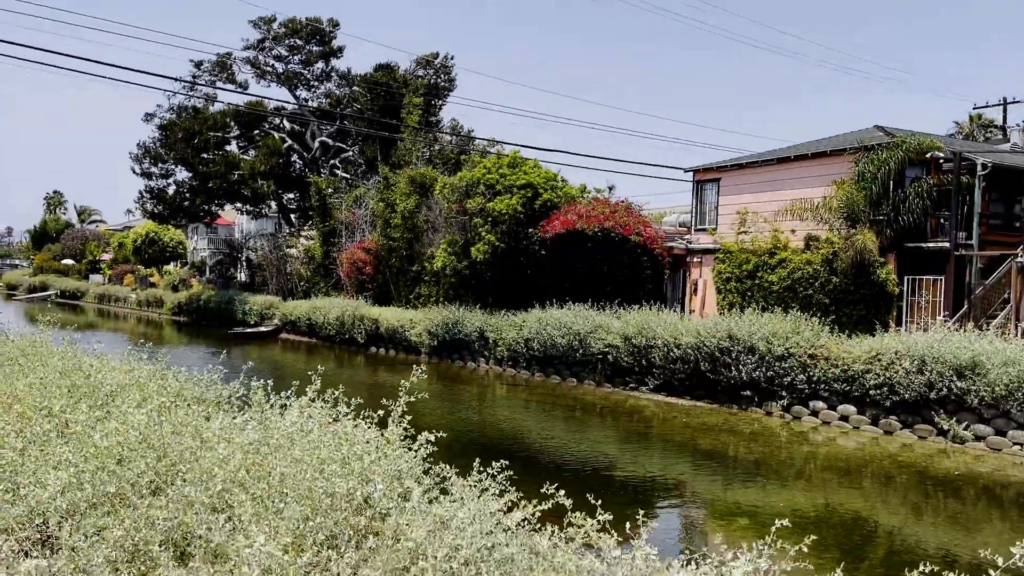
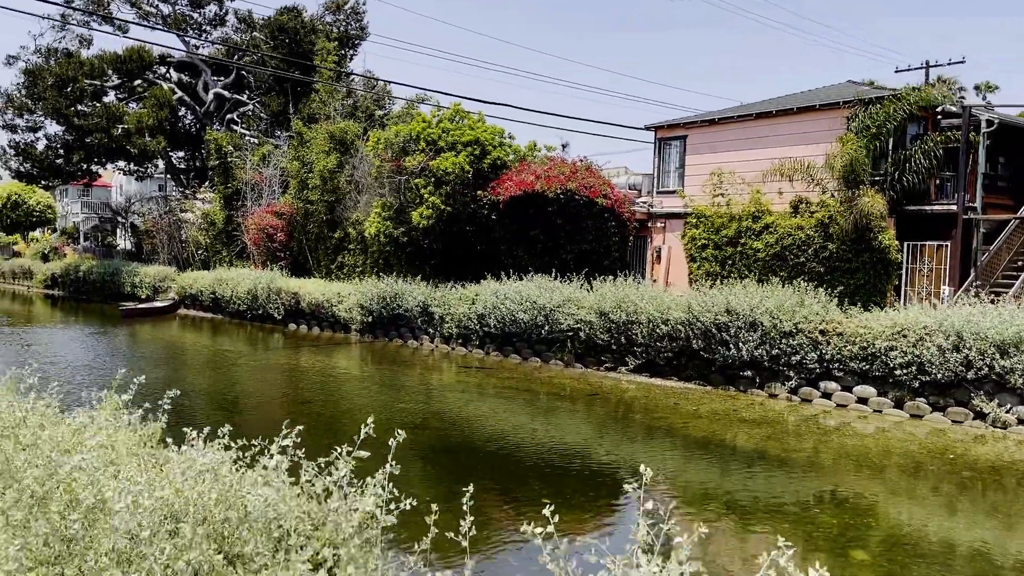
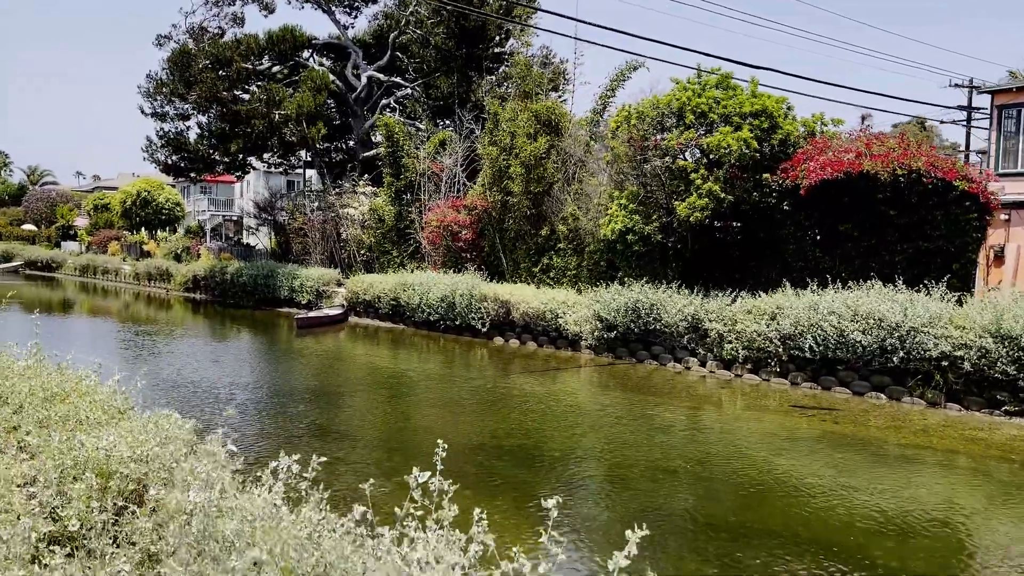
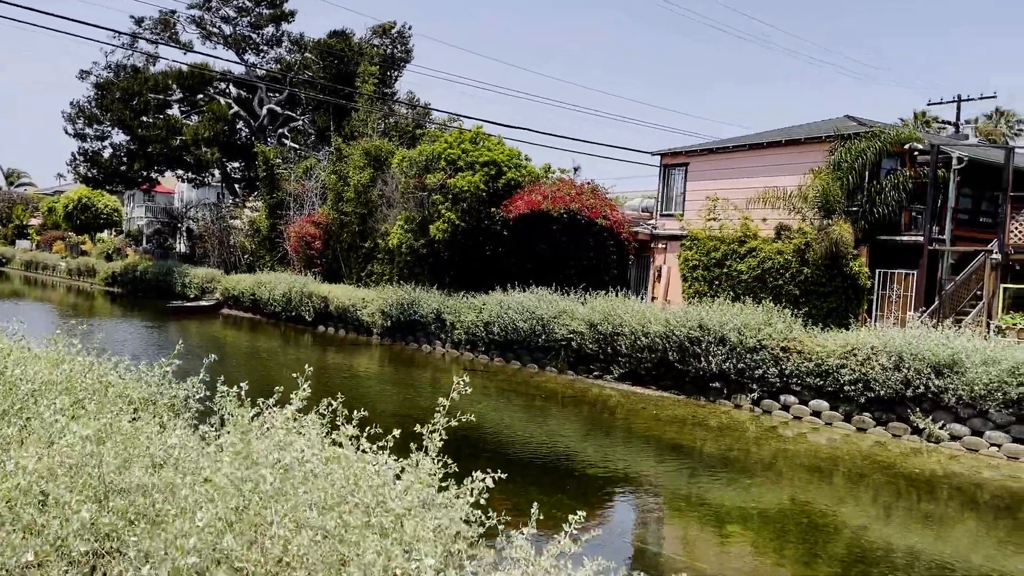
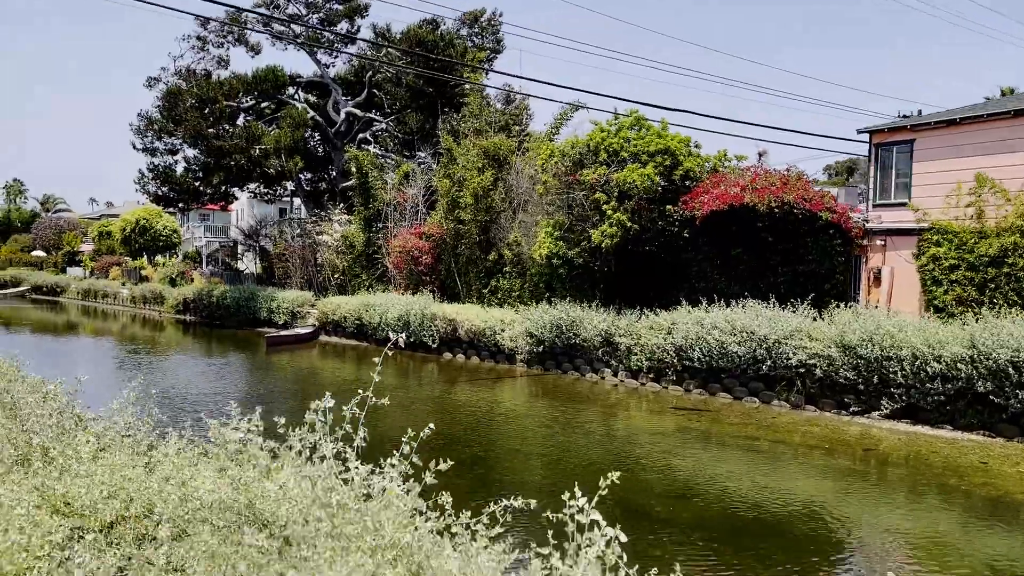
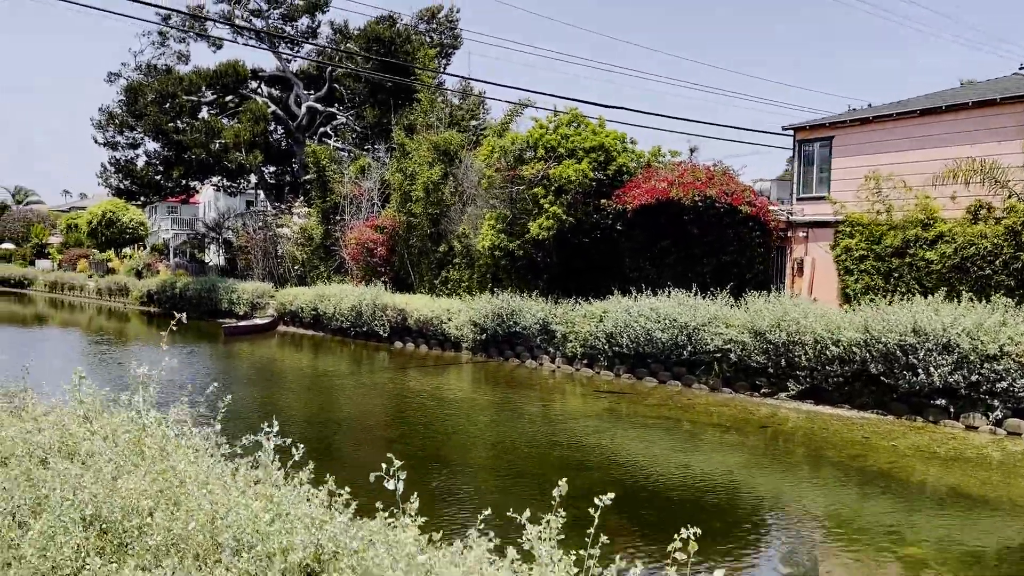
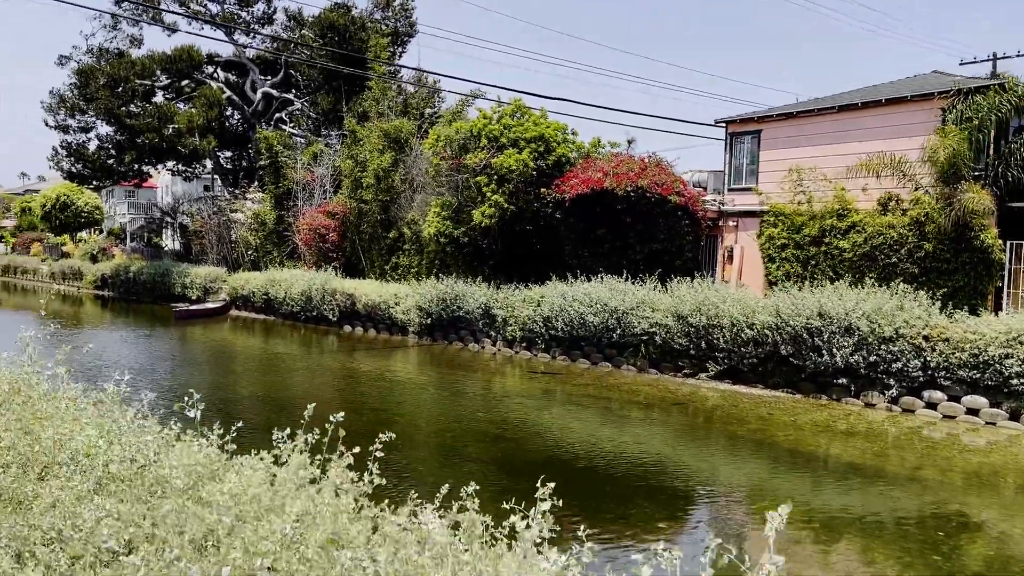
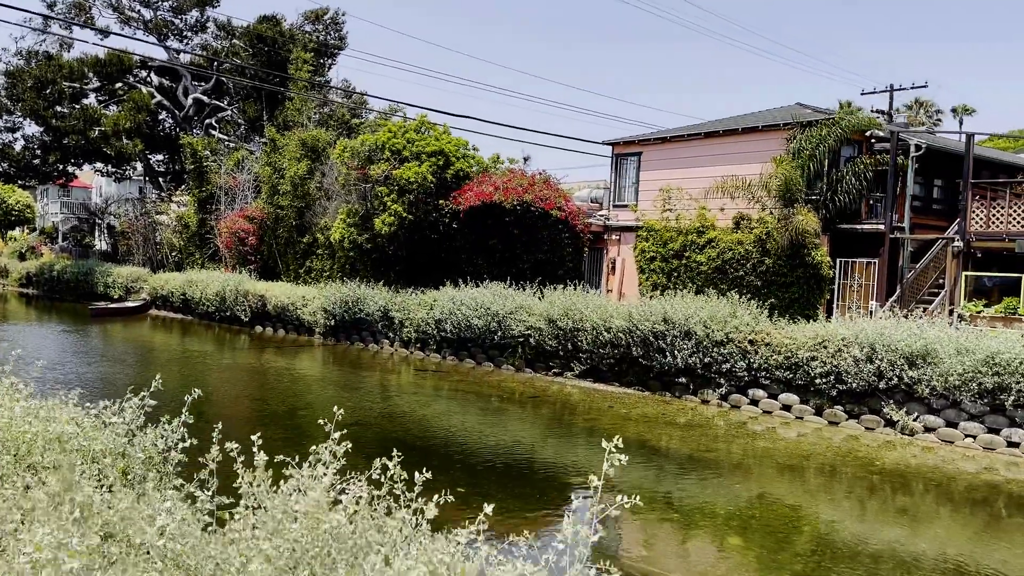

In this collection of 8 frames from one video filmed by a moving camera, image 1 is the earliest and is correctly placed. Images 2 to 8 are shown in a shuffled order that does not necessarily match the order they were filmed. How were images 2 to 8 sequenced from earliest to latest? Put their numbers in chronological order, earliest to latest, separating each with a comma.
4, 8, 2, 7, 6, 5, 3
